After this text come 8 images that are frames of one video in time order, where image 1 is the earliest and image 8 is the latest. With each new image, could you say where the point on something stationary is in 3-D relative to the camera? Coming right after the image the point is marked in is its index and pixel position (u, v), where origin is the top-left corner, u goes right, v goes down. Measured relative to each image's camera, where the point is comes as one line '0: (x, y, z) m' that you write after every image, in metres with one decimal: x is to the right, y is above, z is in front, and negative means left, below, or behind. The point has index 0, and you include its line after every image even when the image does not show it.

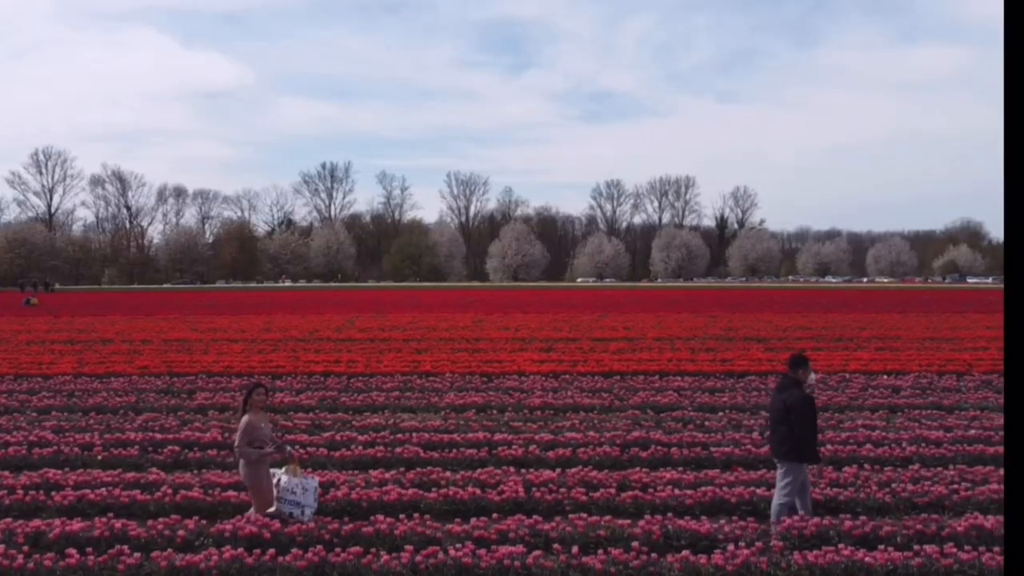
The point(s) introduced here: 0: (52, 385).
0: (-4.0, -0.8, +11.8) m
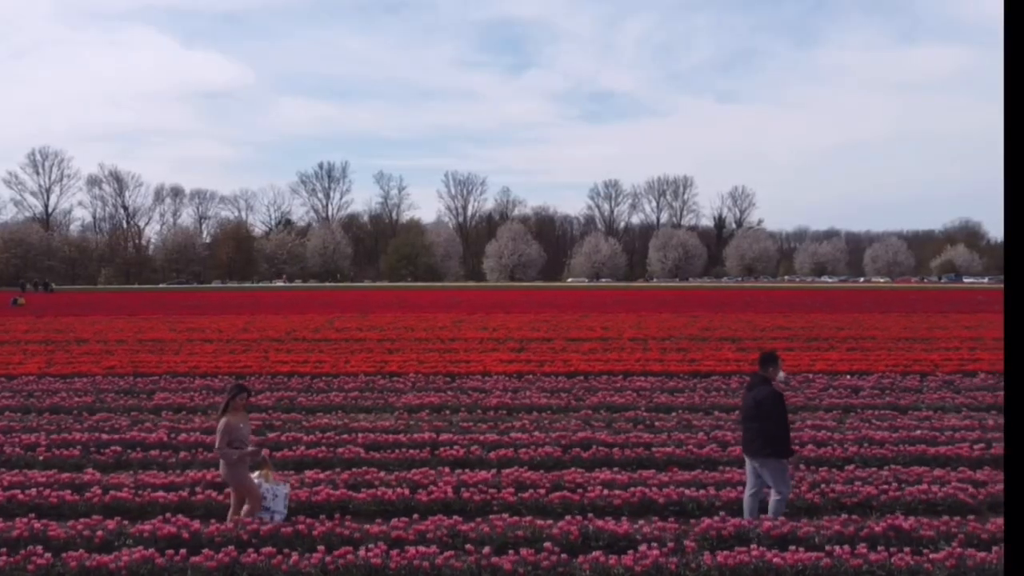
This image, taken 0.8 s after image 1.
0: (-4.2, -0.8, +11.8) m
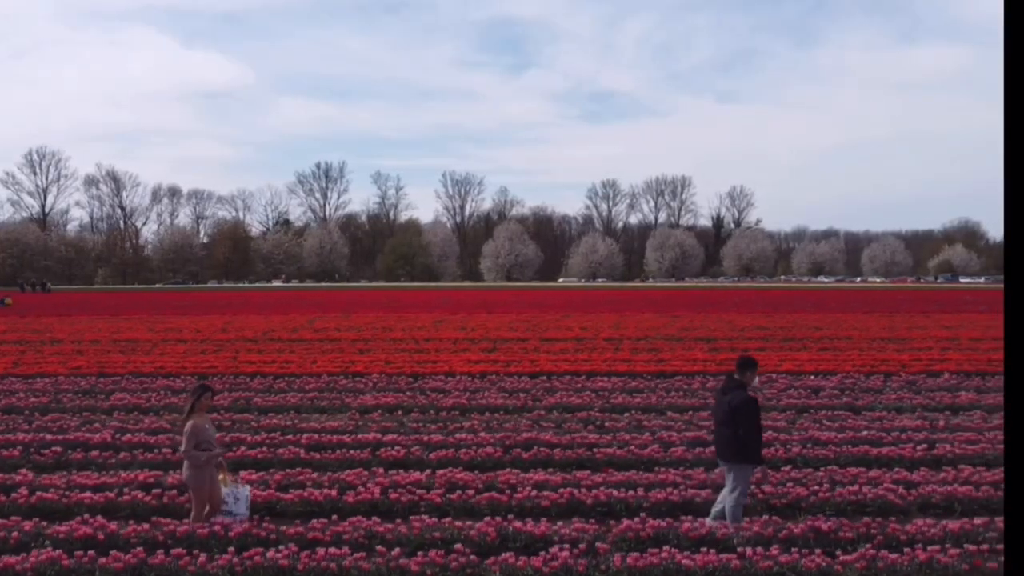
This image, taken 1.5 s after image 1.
0: (-4.3, -0.8, +11.8) m
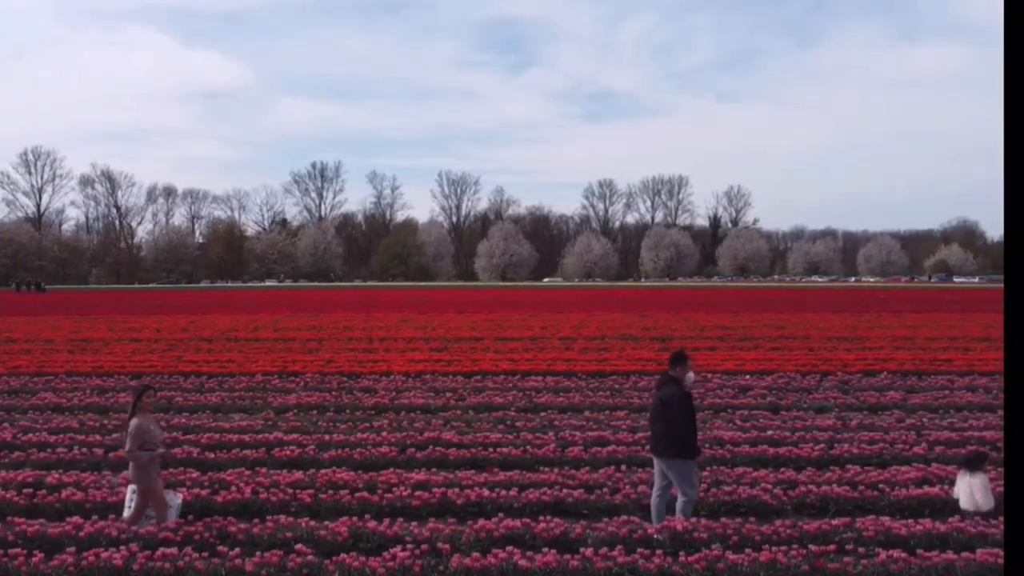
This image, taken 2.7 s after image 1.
0: (-4.7, -0.8, +11.8) m
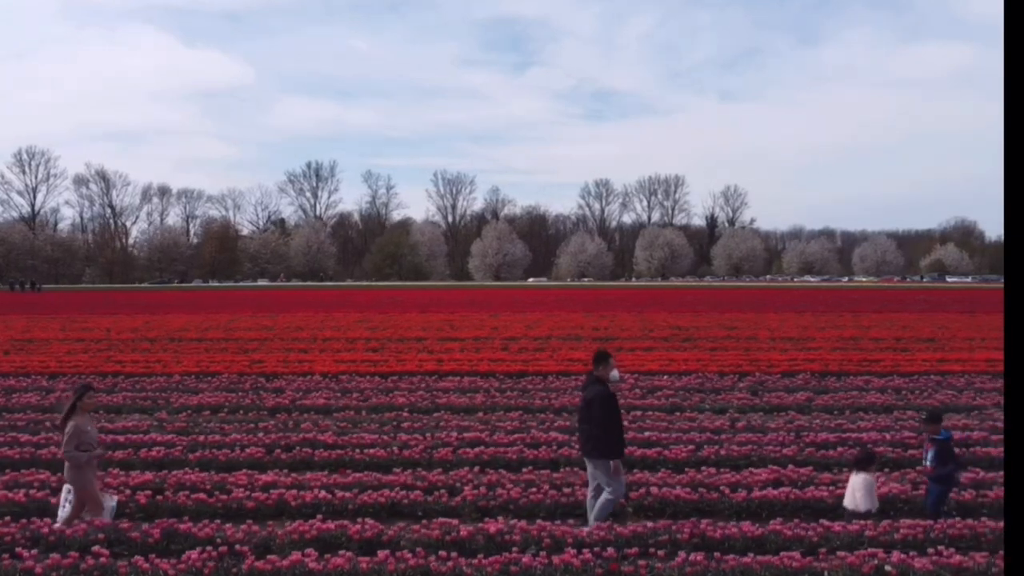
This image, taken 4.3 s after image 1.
0: (-5.1, -0.8, +11.8) m
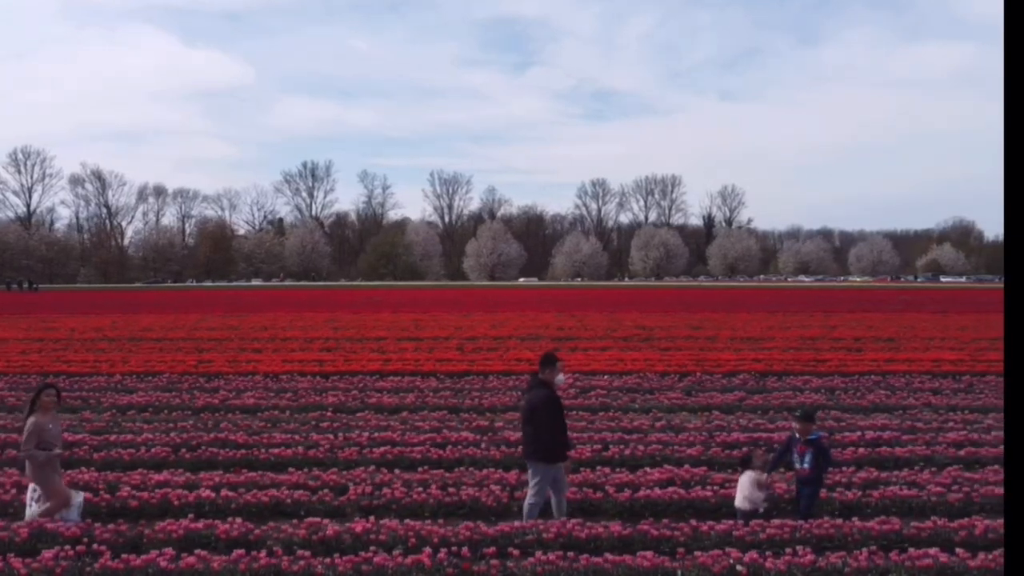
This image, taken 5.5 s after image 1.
0: (-5.3, -0.8, +11.8) m
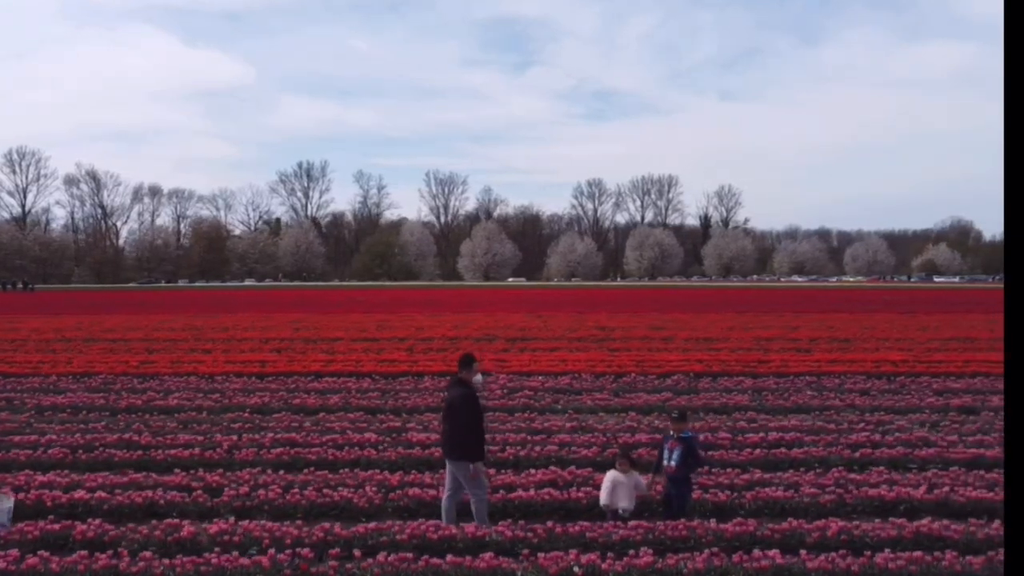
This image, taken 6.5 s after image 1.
0: (-5.7, -0.8, +11.8) m
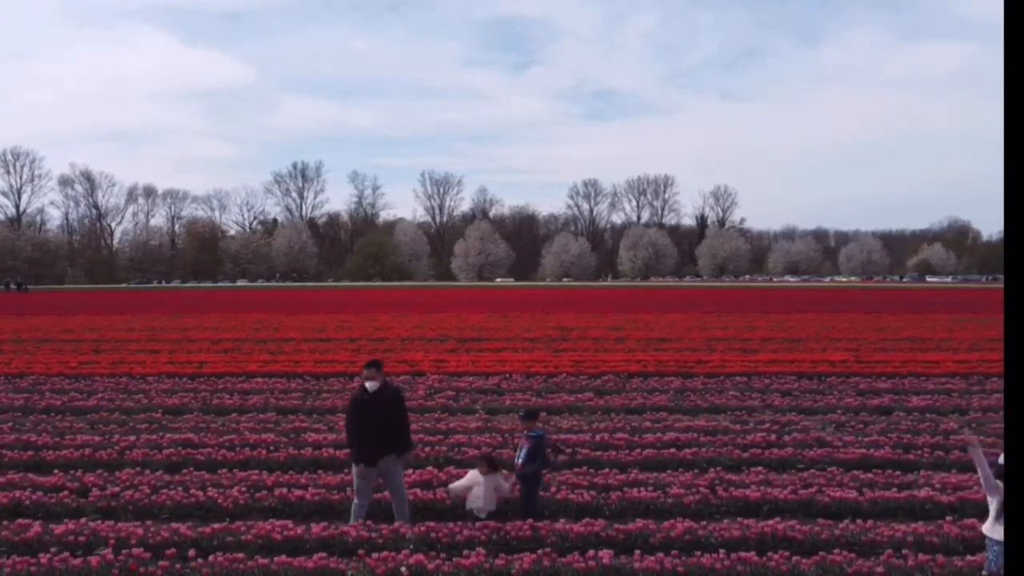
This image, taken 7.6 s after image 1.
0: (-6.0, -0.8, +11.8) m
